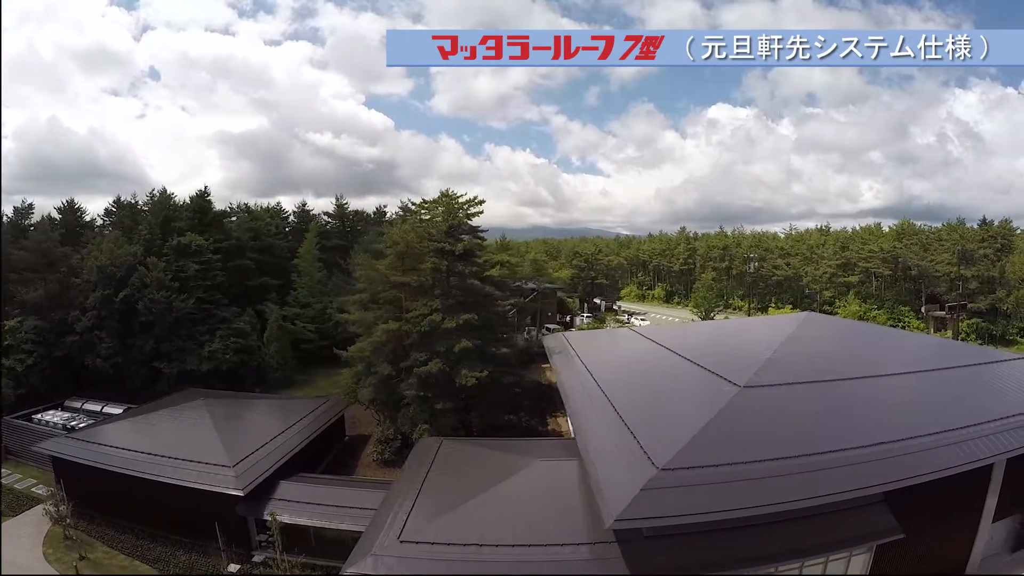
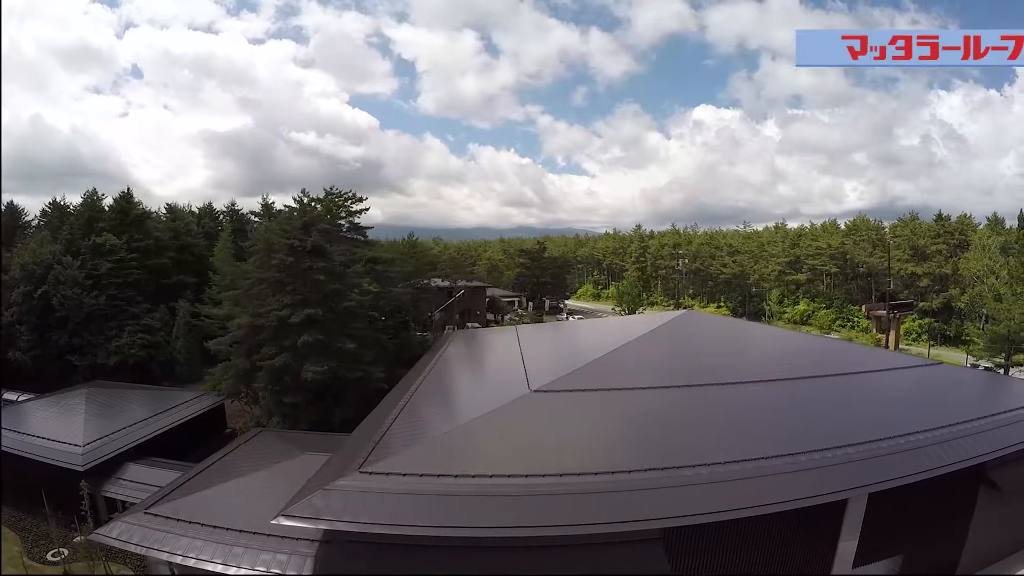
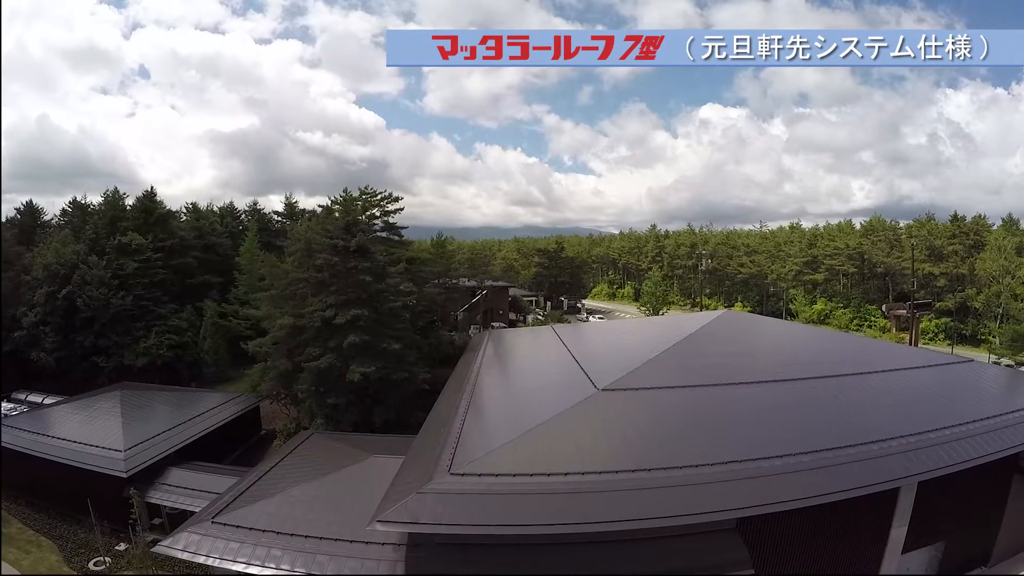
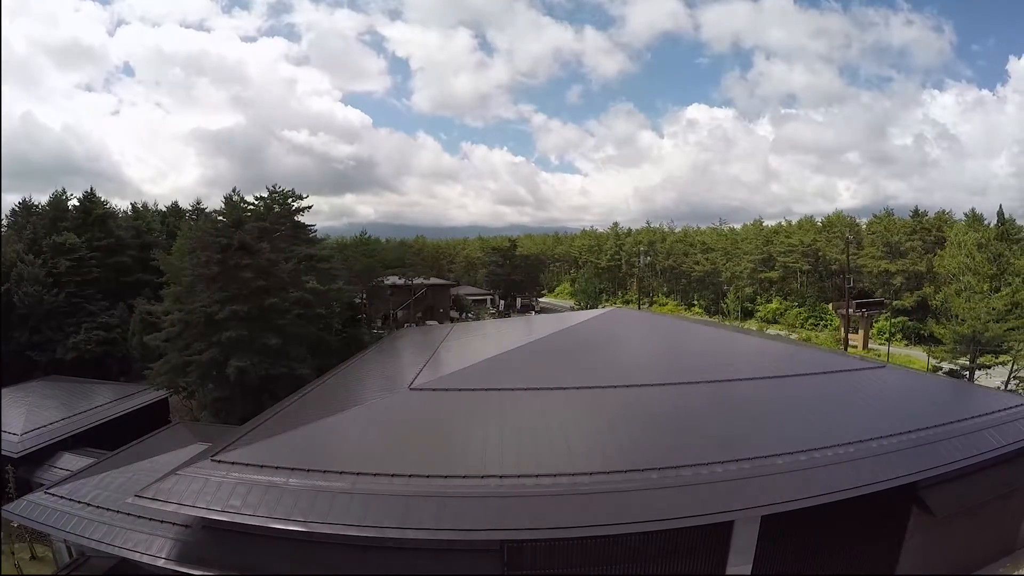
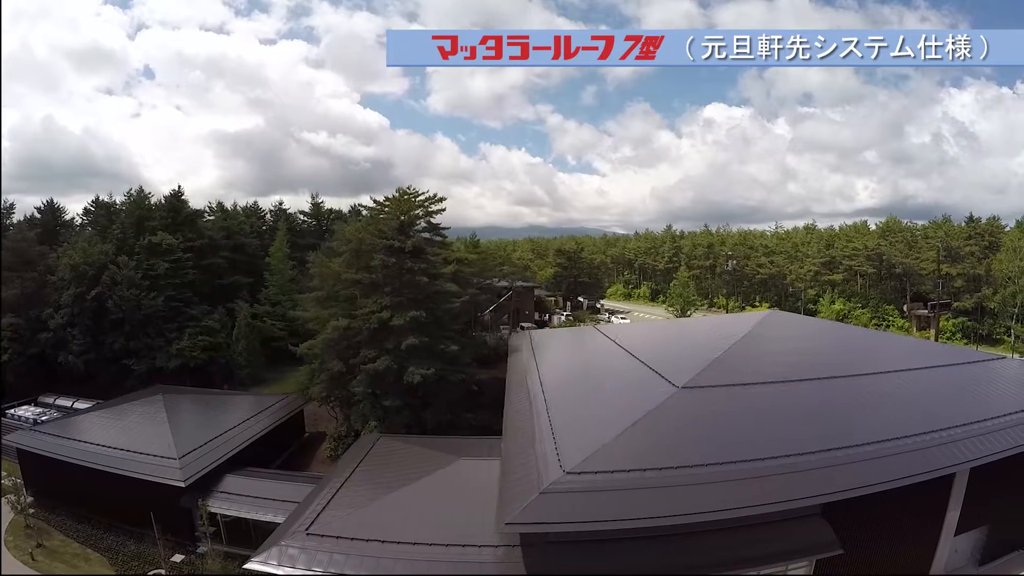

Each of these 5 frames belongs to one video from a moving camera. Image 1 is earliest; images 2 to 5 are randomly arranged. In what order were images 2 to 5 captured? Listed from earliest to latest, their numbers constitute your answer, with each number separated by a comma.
5, 3, 2, 4
